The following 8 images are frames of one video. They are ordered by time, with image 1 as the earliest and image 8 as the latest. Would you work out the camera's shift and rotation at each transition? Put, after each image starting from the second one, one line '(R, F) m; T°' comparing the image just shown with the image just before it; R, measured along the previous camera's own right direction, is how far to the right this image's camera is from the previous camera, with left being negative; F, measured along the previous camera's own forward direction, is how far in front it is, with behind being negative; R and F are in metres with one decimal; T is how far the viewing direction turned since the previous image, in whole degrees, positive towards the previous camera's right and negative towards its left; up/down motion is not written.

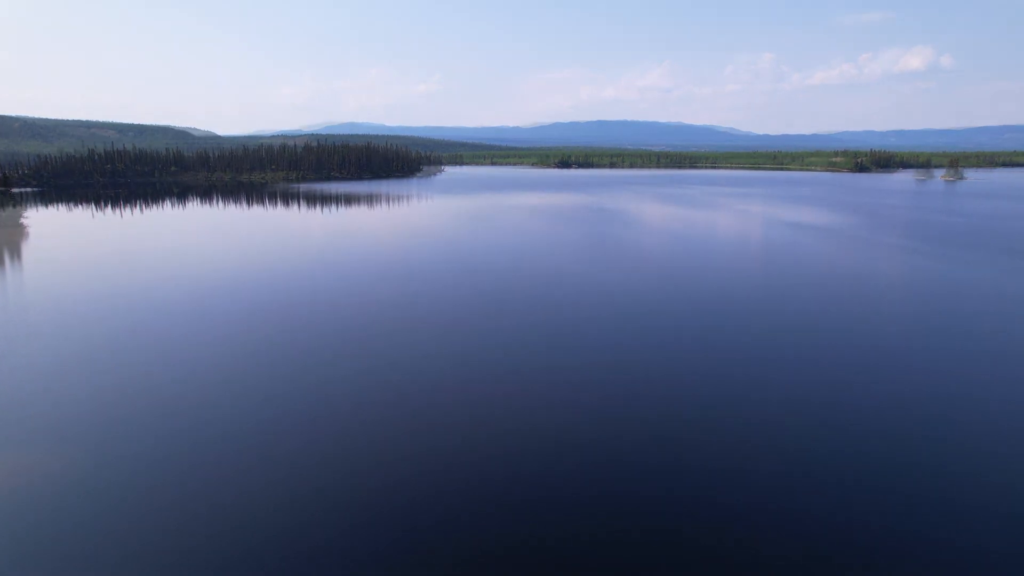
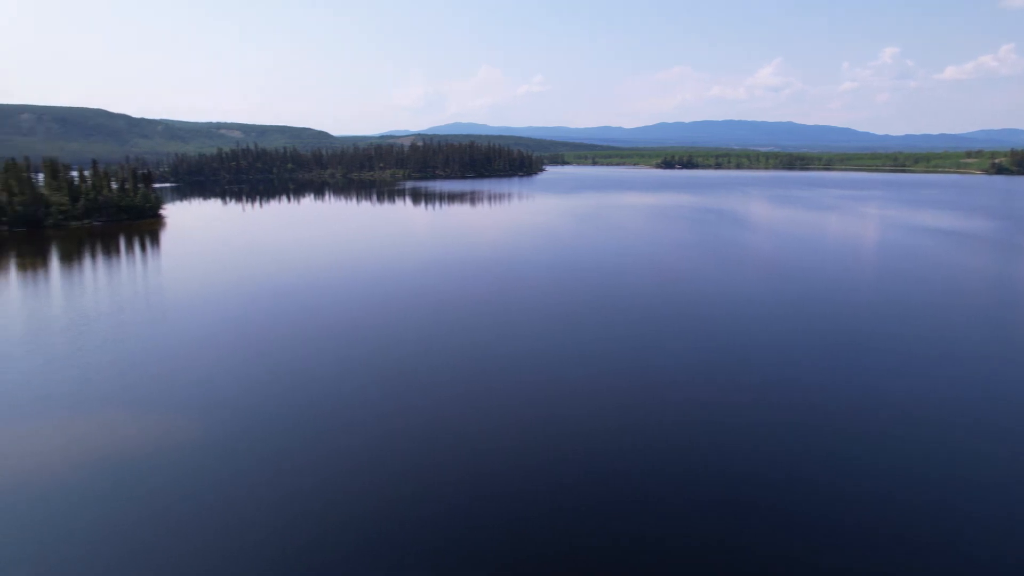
(+0.1, -1.8) m; -8°
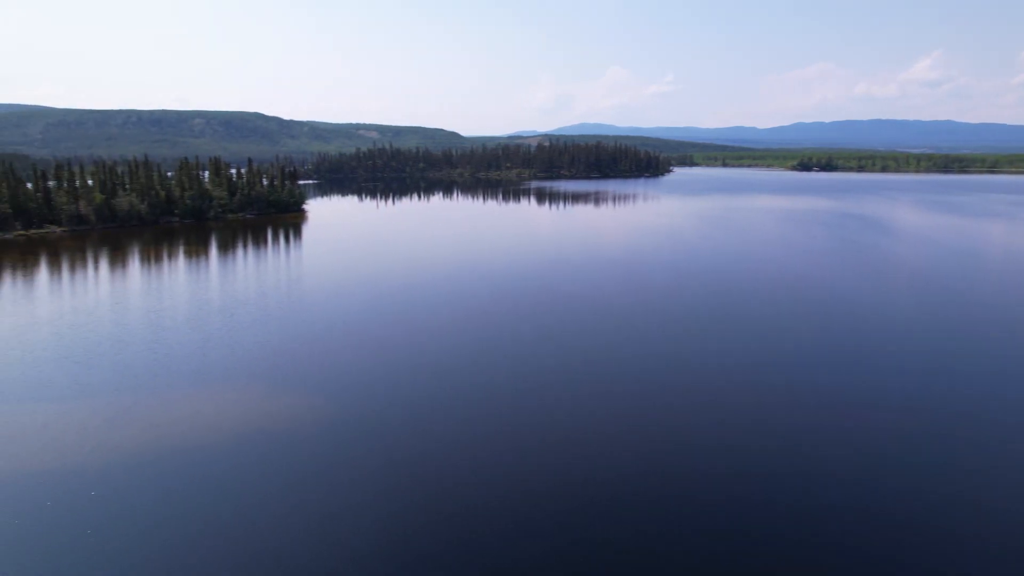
(+0.2, -0.8) m; -10°
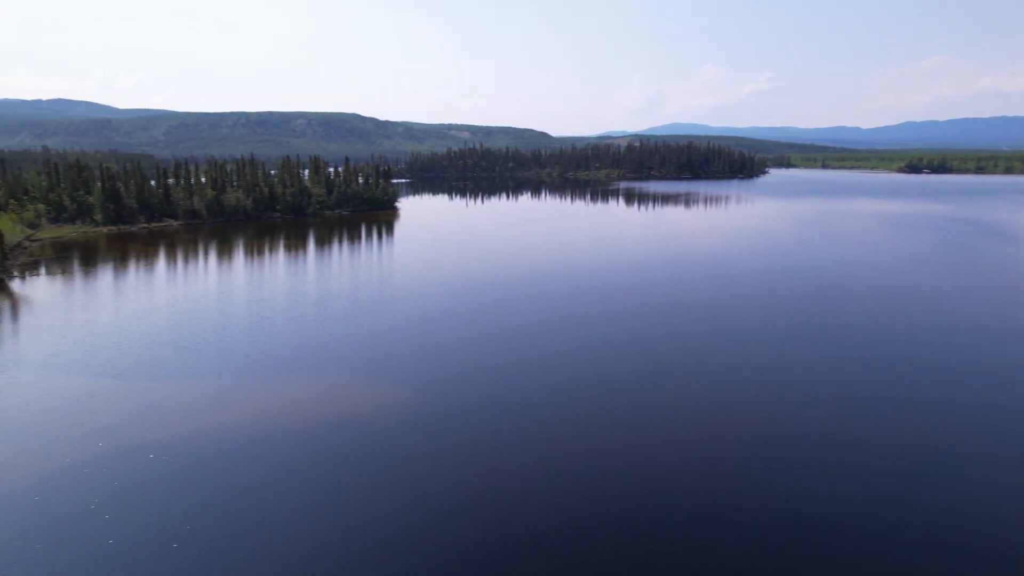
(+0.2, -0.4) m; -7°
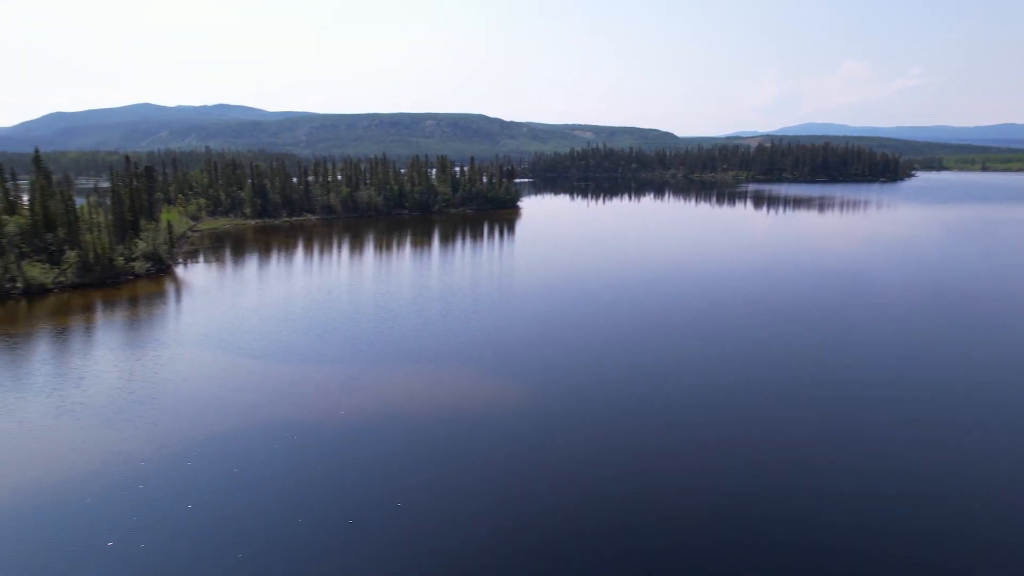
(+0.1, -0.4) m; -10°
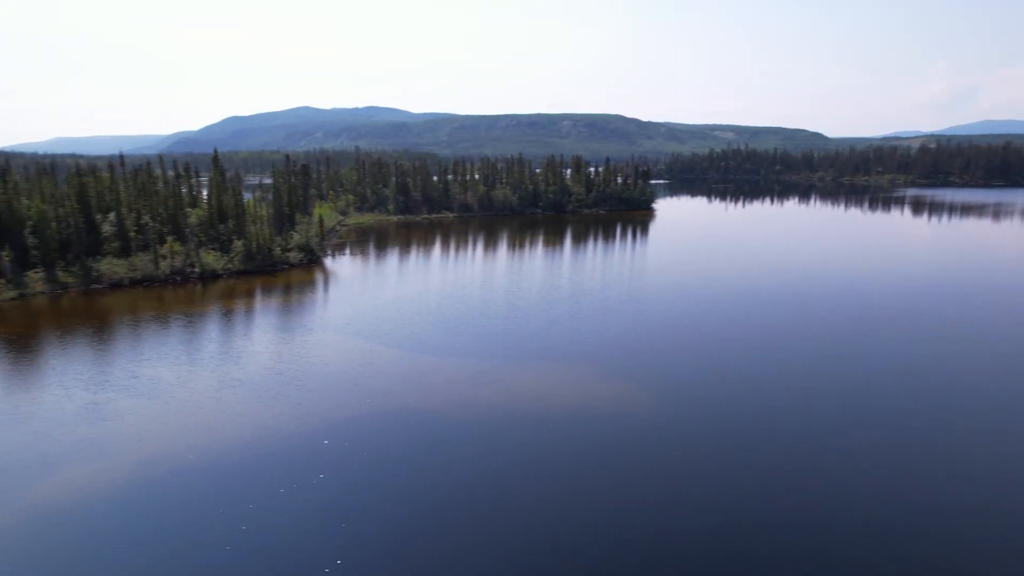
(0.0, -0.2) m; -10°
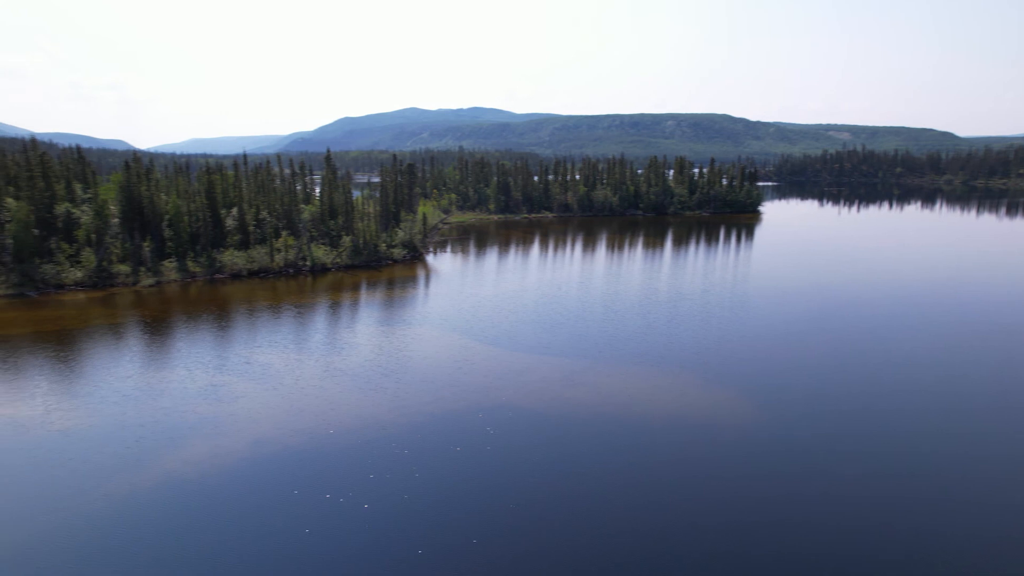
(0.0, -0.2) m; -8°
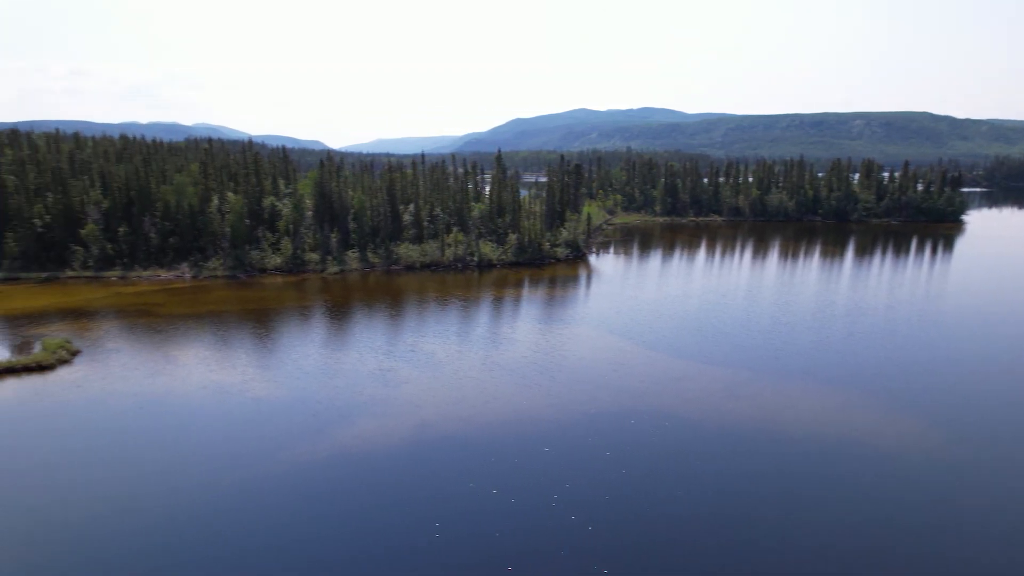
(+0.1, -0.2) m; -13°
